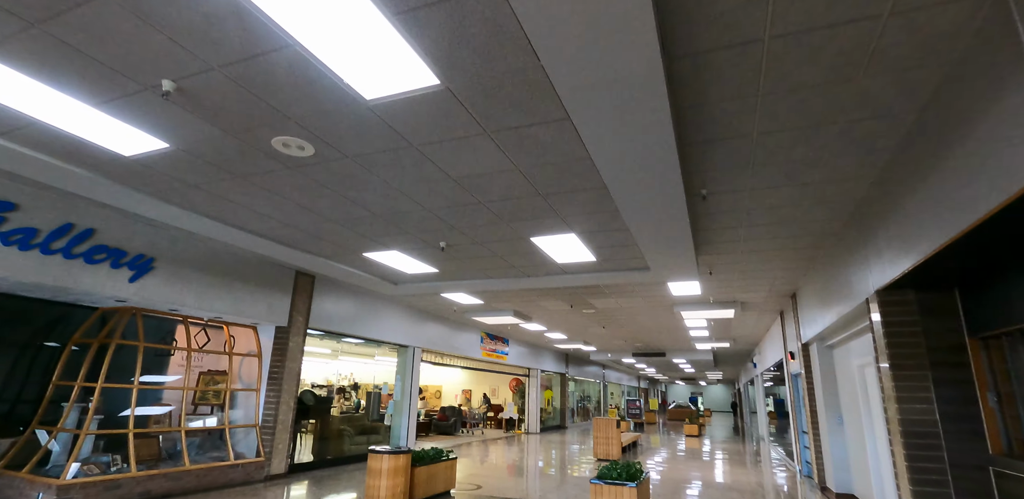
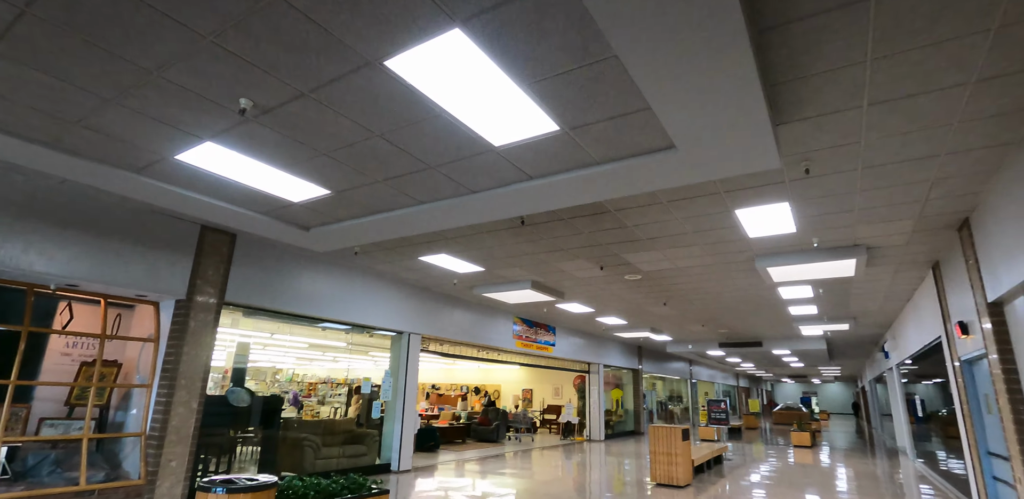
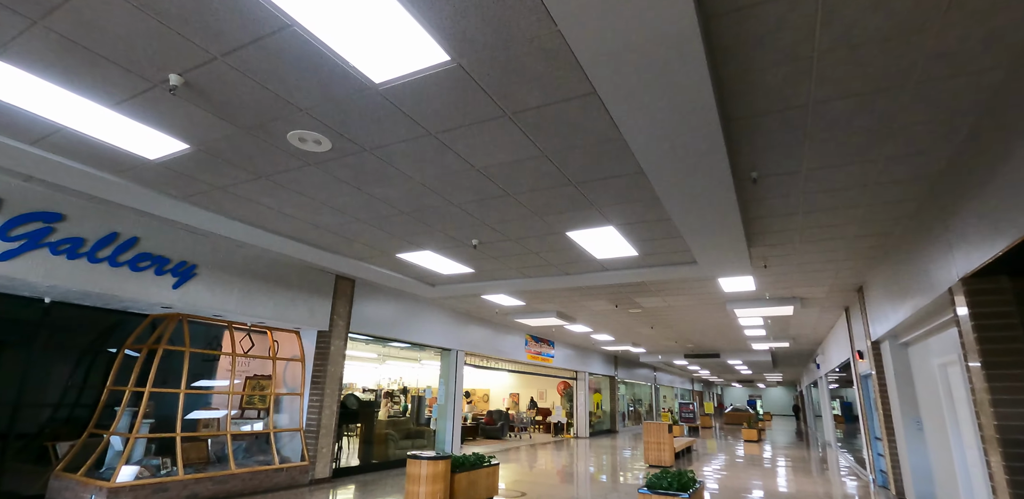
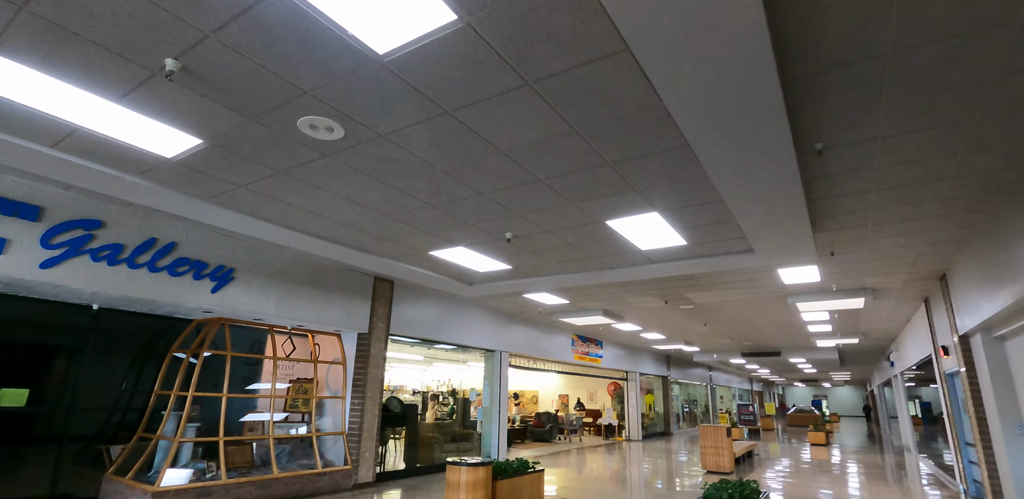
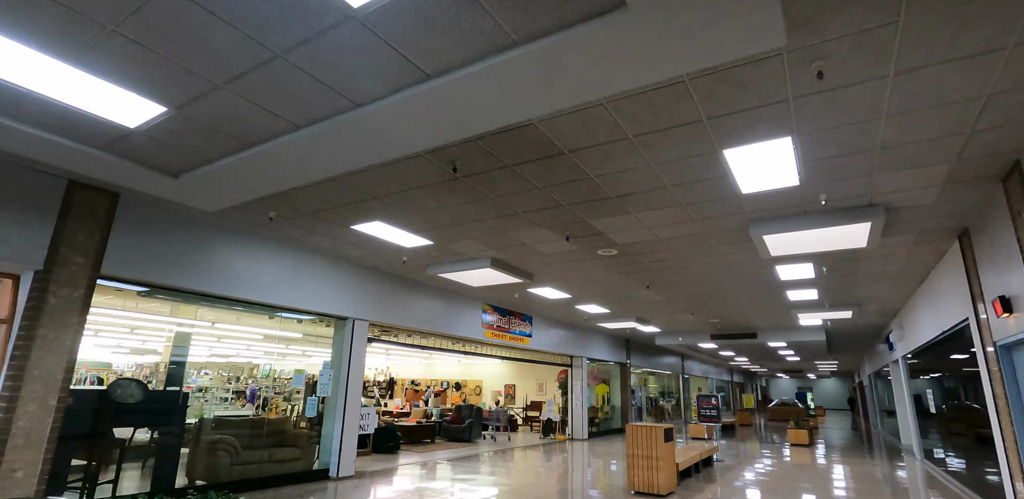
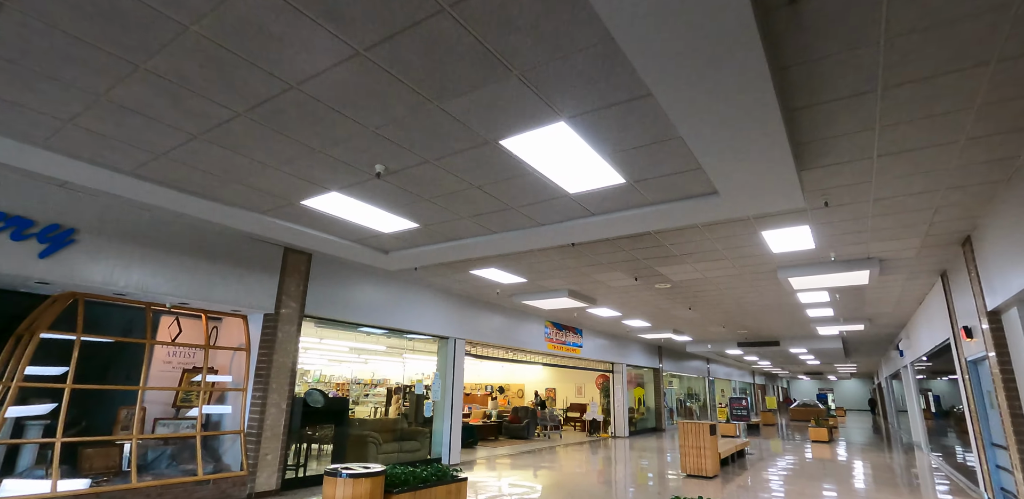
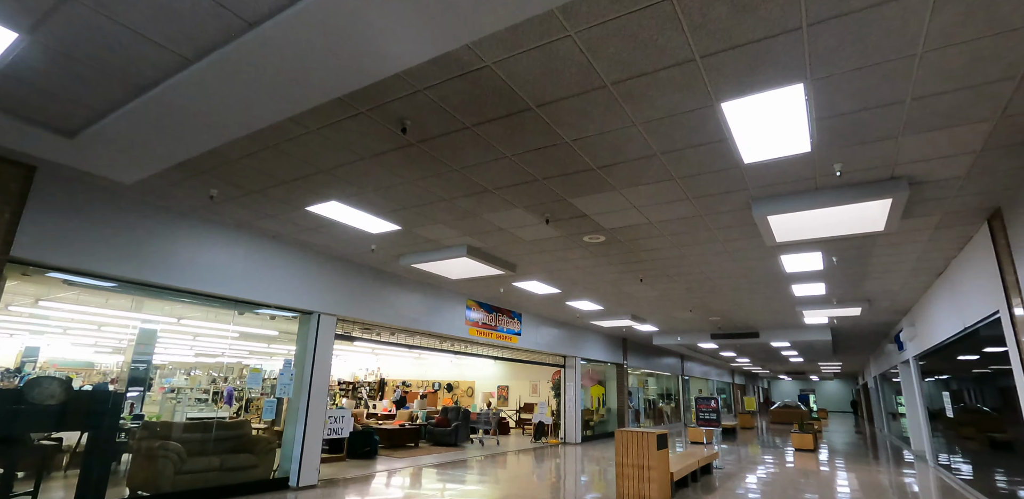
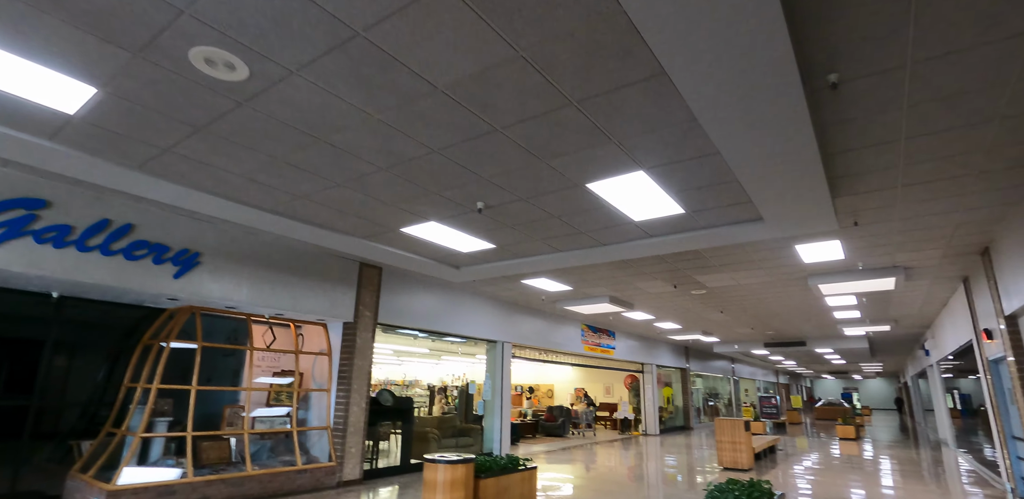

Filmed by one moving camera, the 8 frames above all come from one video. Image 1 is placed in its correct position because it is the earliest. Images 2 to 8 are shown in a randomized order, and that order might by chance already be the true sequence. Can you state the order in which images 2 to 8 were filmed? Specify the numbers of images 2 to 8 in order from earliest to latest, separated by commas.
3, 4, 8, 6, 2, 5, 7
